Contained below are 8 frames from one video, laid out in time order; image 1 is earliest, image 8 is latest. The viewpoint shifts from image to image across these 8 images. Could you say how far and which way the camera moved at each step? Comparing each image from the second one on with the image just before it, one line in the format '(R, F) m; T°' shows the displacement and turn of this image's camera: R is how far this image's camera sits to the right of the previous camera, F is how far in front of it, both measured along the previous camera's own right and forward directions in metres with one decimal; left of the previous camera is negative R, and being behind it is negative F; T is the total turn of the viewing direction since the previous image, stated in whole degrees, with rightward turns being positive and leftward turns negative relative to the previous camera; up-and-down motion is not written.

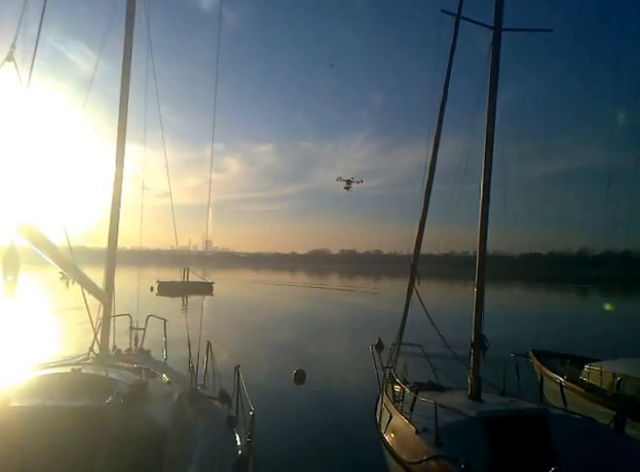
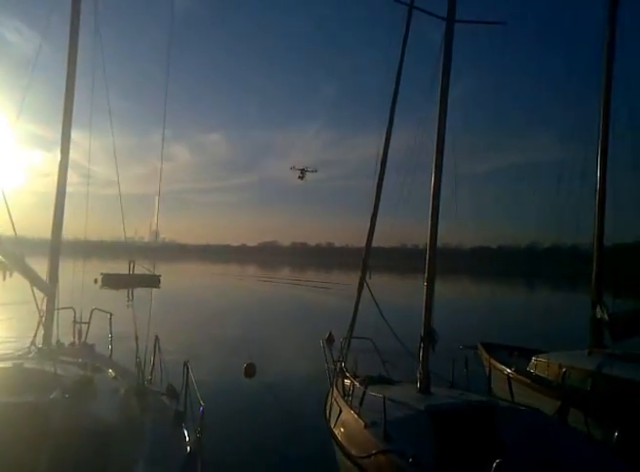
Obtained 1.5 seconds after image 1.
(+0.4, +0.2) m; +3°
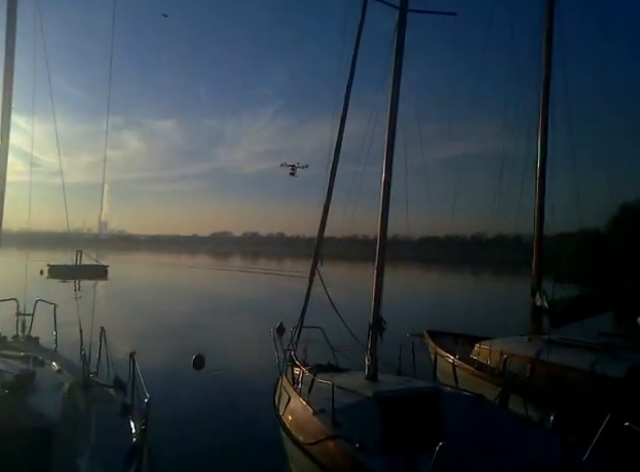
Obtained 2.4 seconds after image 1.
(+0.2, 0.0) m; +4°
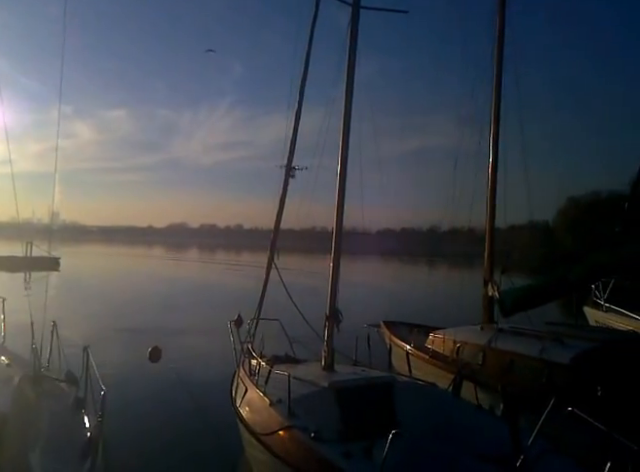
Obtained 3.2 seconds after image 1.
(+0.2, 0.0) m; +4°
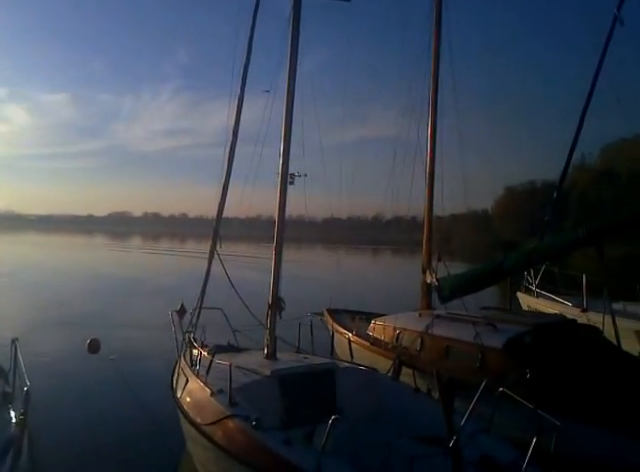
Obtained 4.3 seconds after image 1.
(+0.3, 0.0) m; +5°
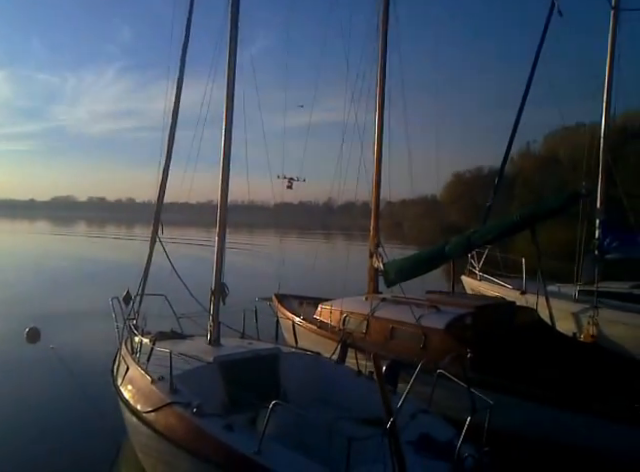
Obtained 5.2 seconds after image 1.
(+0.5, 0.0) m; +3°
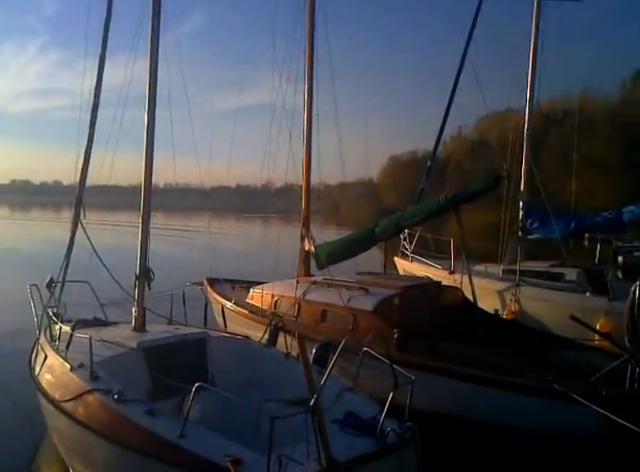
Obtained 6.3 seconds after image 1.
(+0.6, +0.1) m; +4°
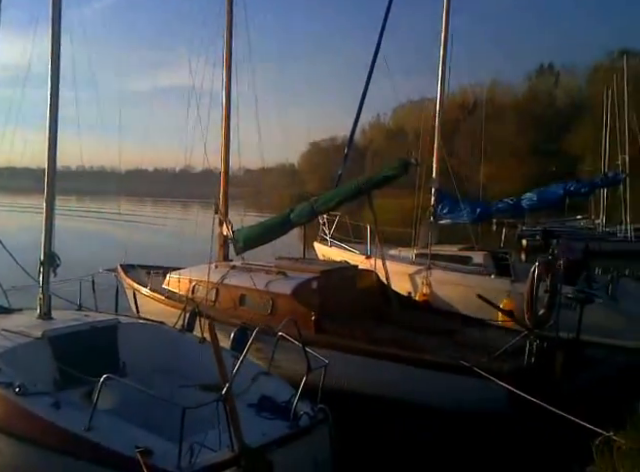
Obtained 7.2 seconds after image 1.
(+0.4, 0.0) m; +7°
